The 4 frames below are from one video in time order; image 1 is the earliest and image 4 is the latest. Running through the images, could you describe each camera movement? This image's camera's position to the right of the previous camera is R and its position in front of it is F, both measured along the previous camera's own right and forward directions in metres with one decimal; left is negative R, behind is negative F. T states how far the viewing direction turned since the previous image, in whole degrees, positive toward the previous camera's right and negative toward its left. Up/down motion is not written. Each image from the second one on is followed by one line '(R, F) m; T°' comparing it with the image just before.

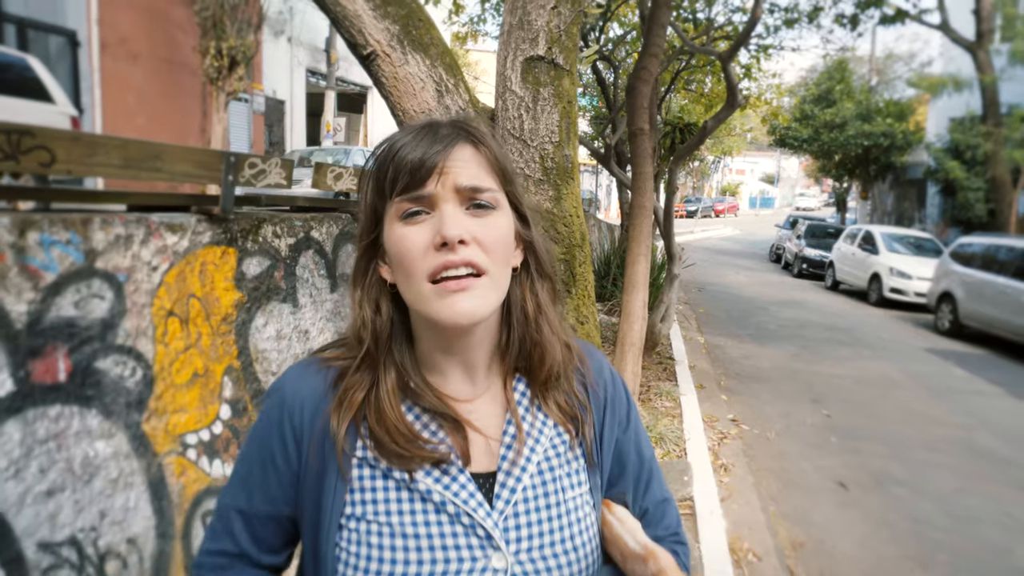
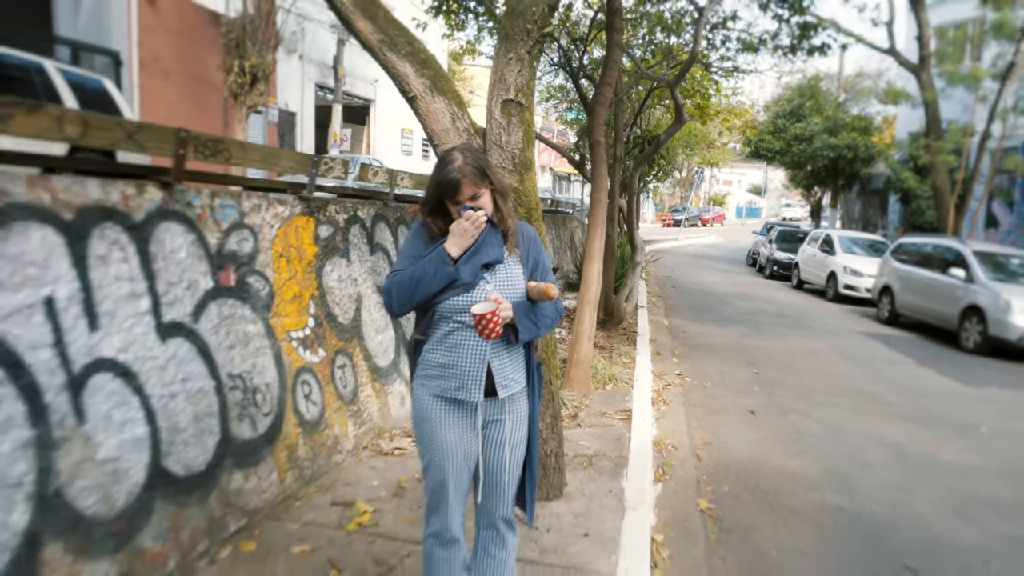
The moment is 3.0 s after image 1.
(0.0, -1.5) m; 0°
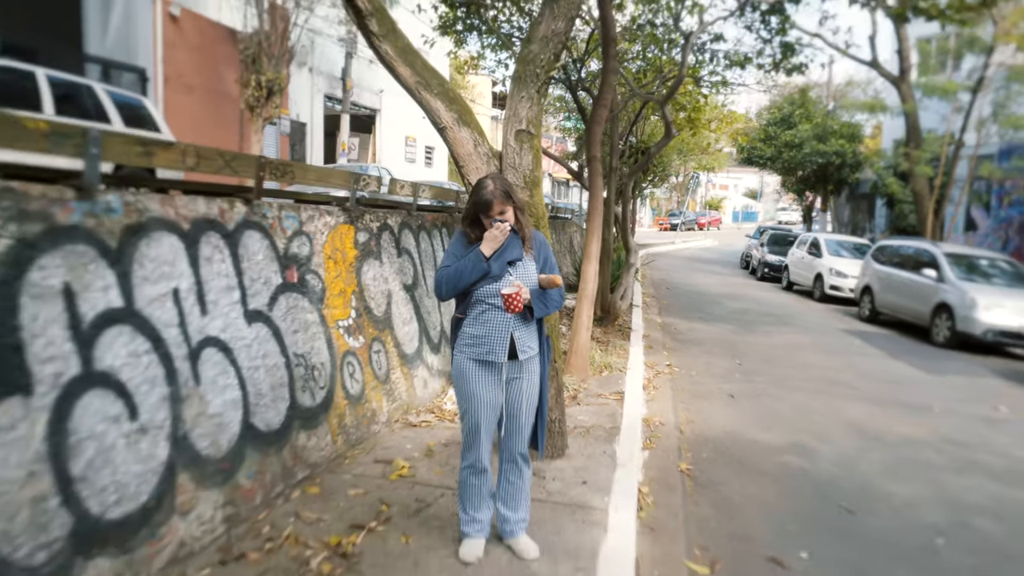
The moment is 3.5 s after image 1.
(-0.1, -0.8) m; 0°
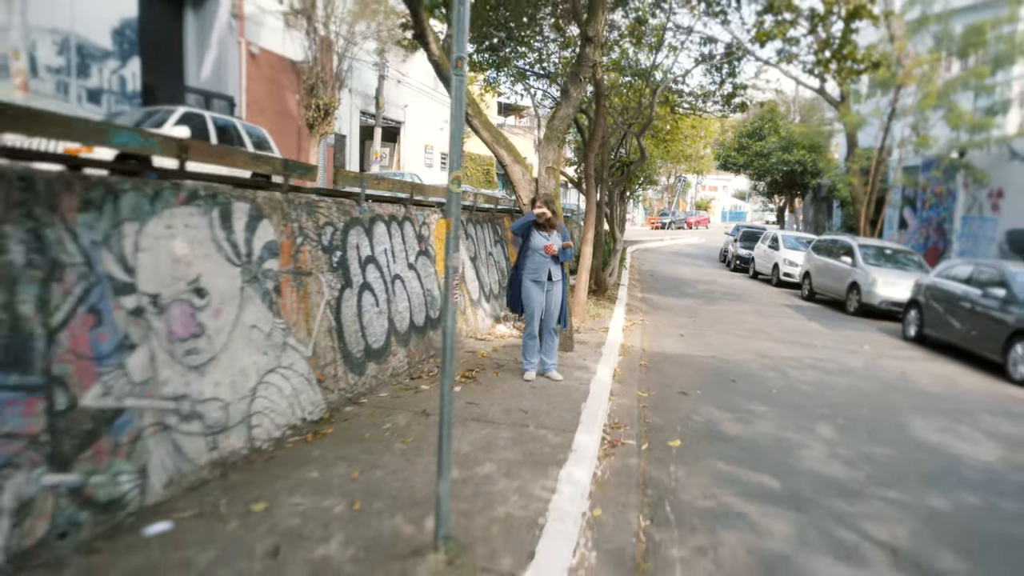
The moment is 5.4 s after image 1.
(-0.4, -3.4) m; 0°
